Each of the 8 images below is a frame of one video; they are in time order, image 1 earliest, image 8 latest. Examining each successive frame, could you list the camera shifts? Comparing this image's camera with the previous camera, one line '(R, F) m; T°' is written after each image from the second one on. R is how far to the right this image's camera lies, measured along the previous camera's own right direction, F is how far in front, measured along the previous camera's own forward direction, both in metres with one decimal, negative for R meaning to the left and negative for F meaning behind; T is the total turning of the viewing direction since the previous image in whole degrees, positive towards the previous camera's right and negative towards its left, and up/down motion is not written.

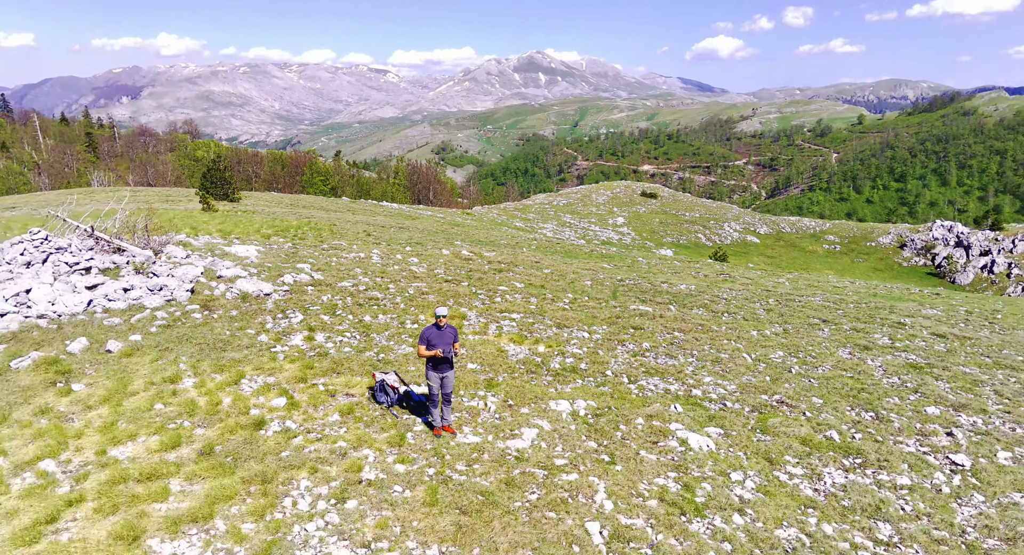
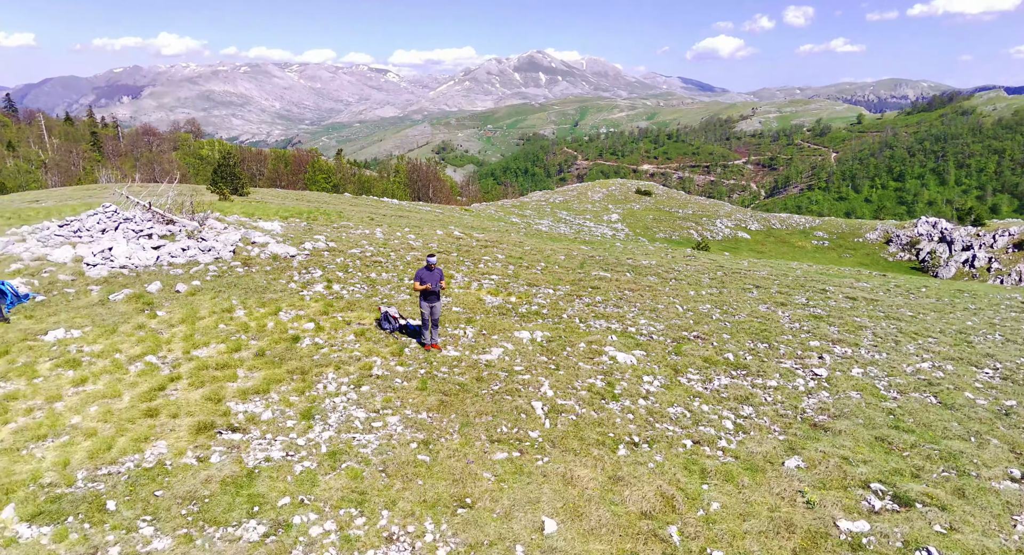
(+0.8, -4.0) m; 0°
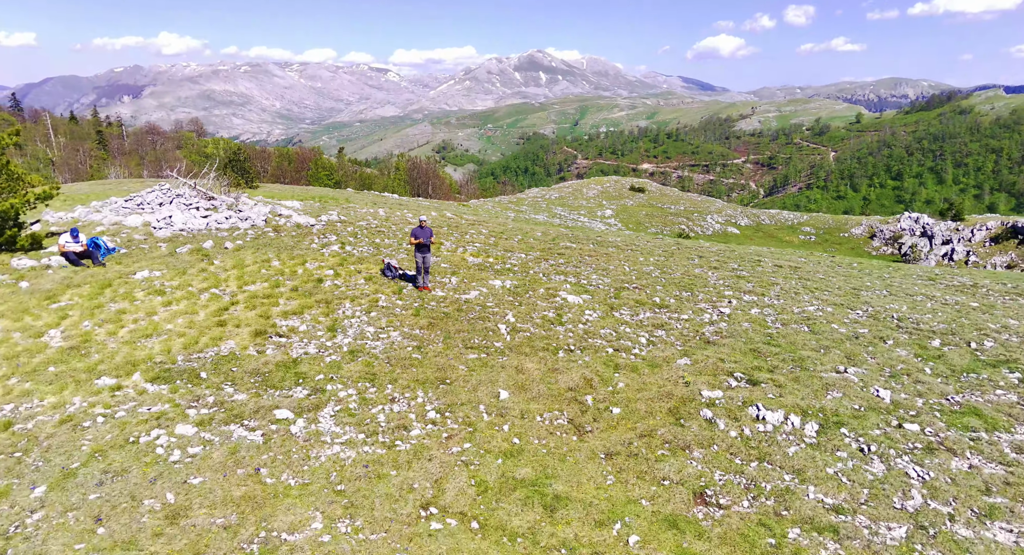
(+0.9, -4.7) m; 0°
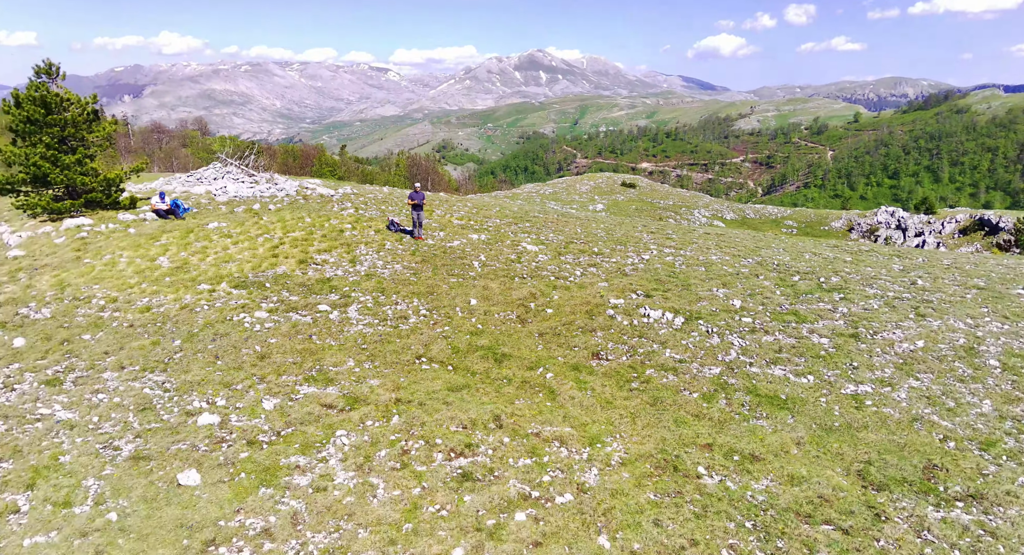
(+1.2, -6.8) m; 0°
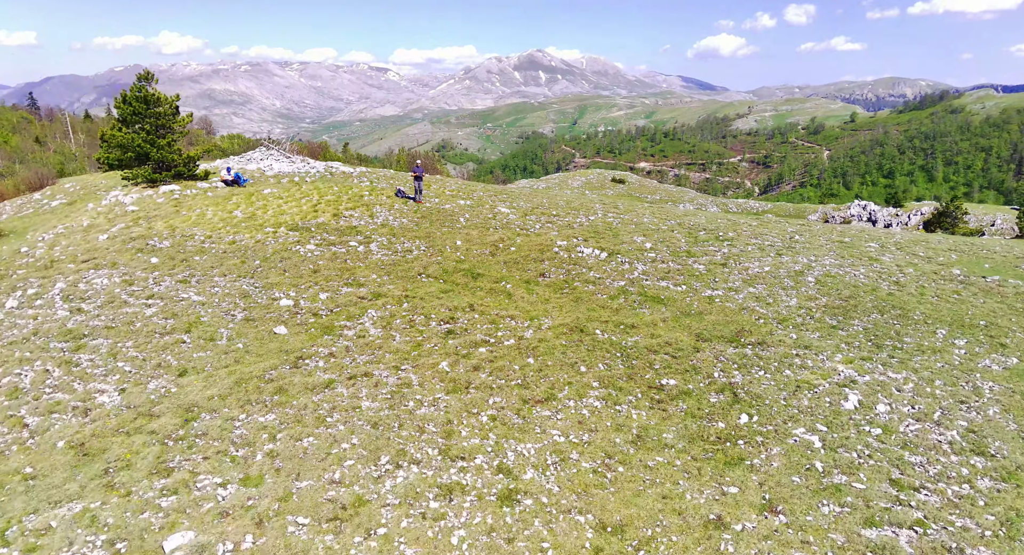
(+1.3, -8.7) m; 0°
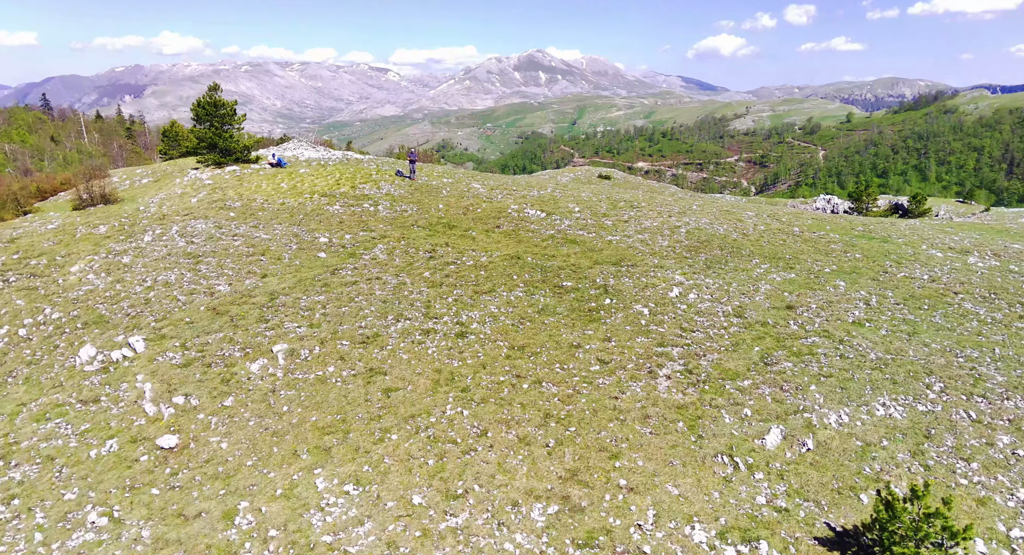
(+2.3, -12.2) m; 0°
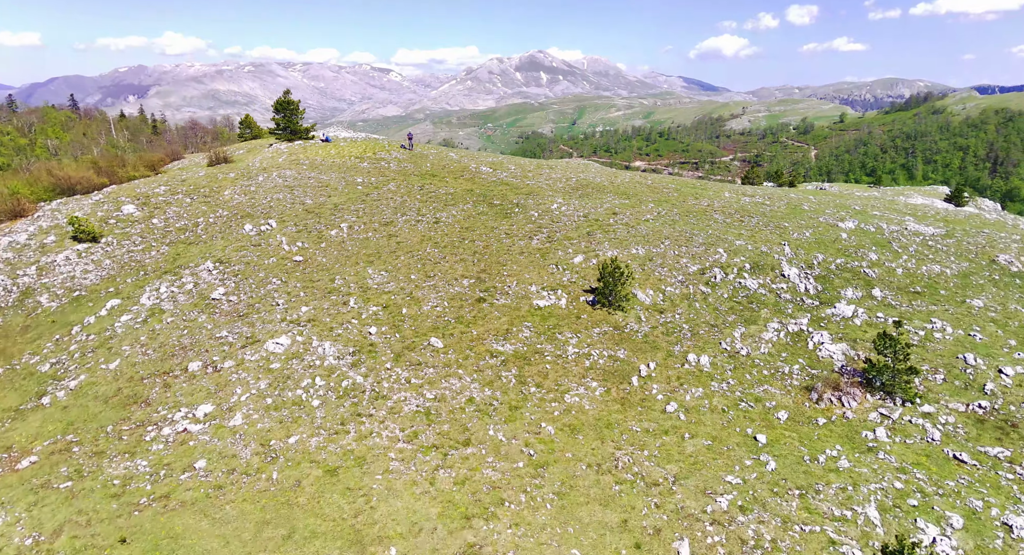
(+4.5, -25.9) m; 0°
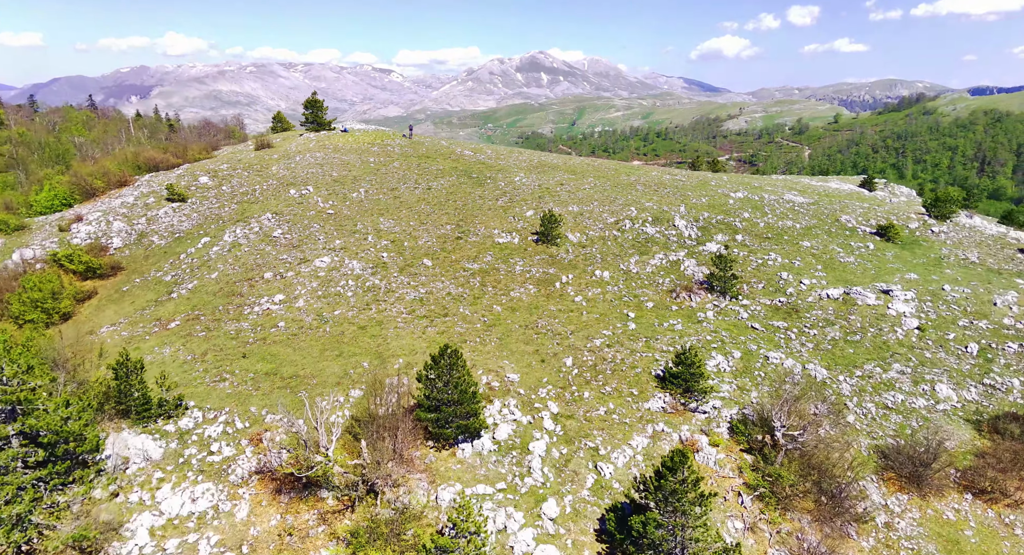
(+3.3, -19.4) m; 0°
